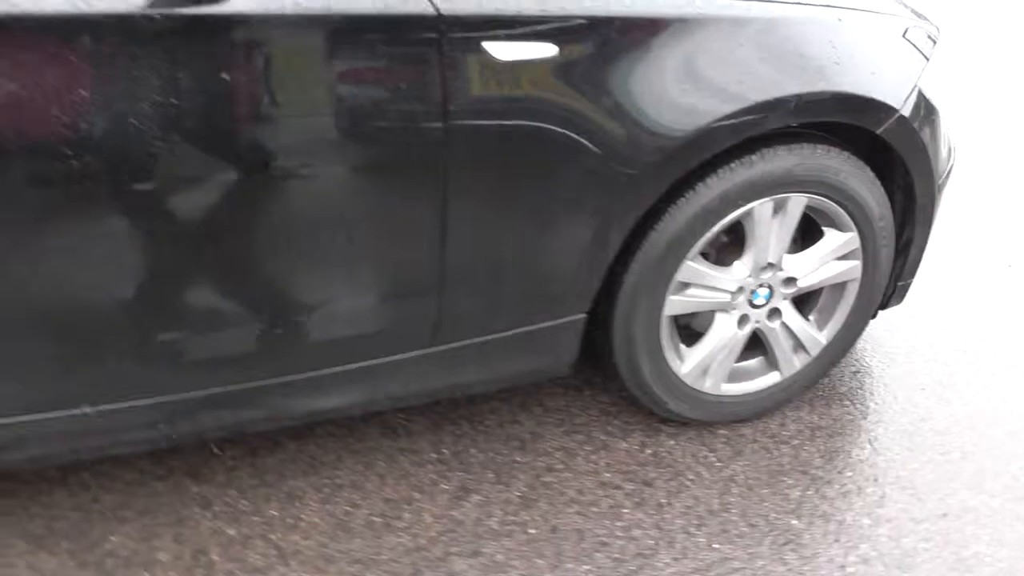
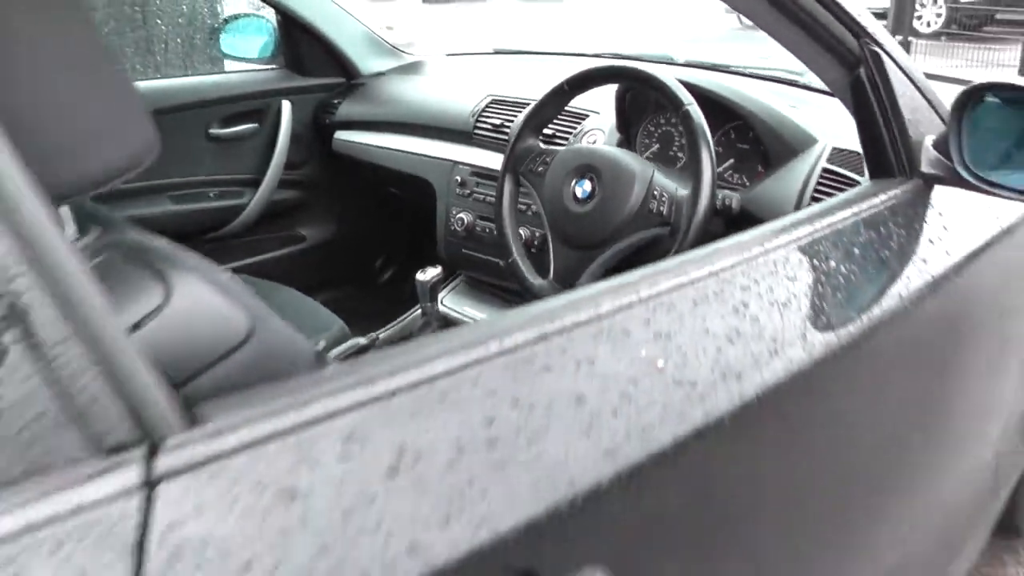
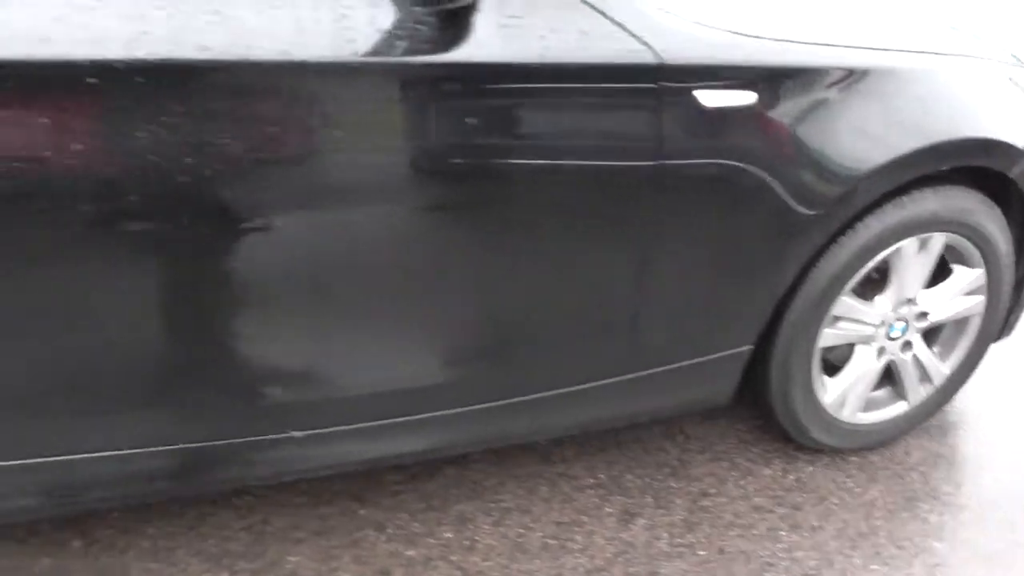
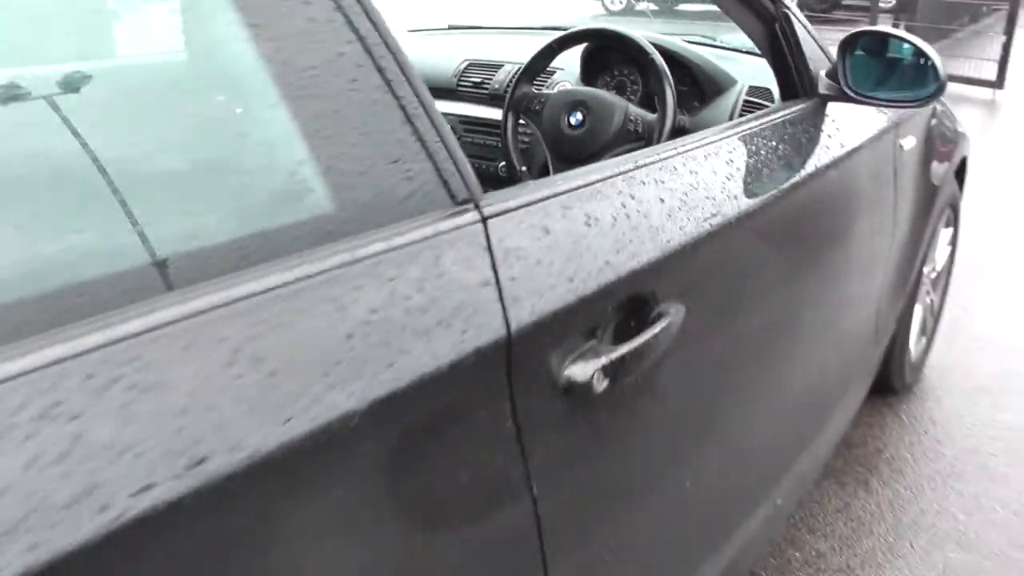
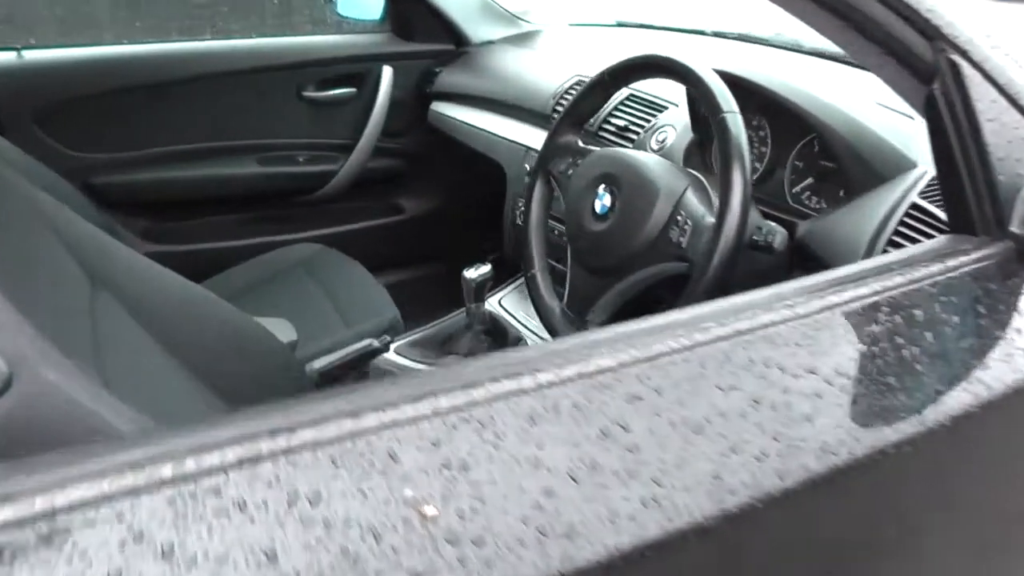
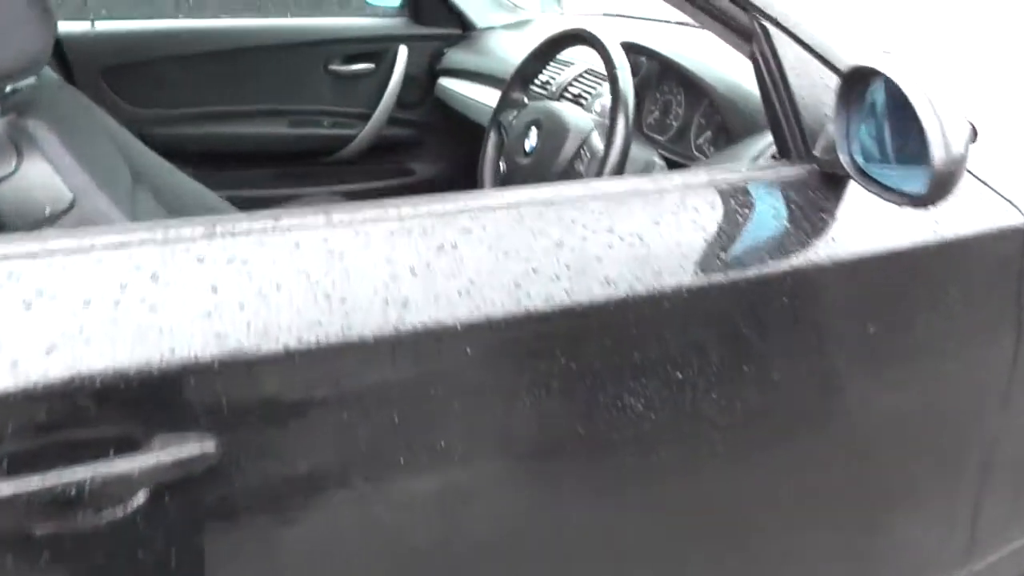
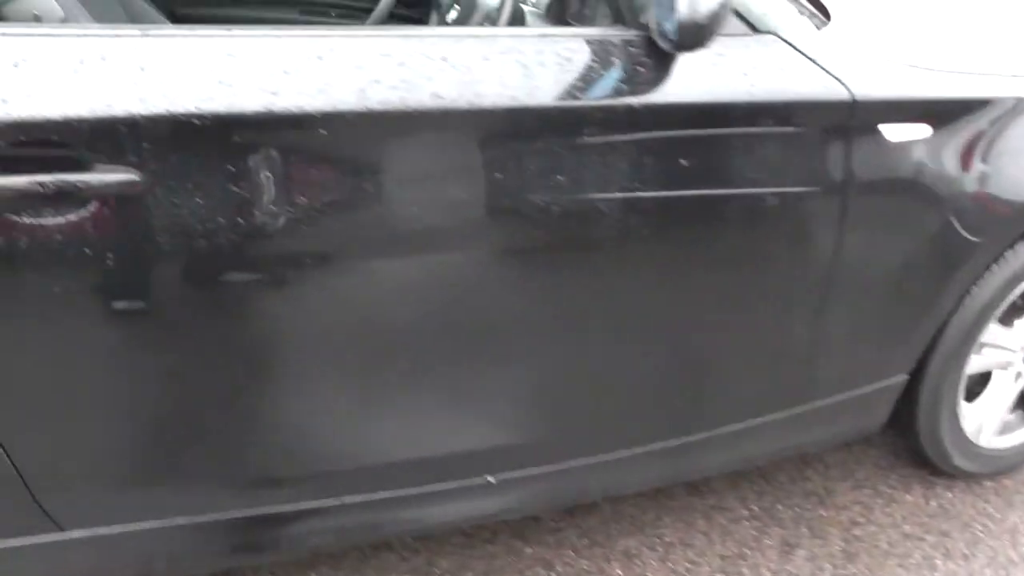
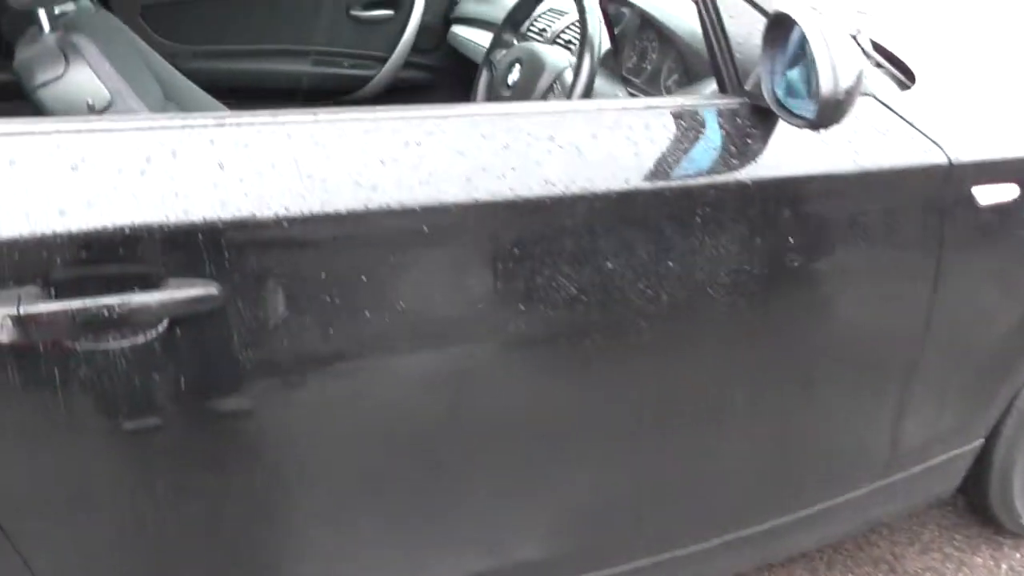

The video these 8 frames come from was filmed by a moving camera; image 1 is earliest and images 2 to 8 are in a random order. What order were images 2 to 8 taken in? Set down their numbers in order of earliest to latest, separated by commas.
3, 7, 8, 6, 5, 2, 4
